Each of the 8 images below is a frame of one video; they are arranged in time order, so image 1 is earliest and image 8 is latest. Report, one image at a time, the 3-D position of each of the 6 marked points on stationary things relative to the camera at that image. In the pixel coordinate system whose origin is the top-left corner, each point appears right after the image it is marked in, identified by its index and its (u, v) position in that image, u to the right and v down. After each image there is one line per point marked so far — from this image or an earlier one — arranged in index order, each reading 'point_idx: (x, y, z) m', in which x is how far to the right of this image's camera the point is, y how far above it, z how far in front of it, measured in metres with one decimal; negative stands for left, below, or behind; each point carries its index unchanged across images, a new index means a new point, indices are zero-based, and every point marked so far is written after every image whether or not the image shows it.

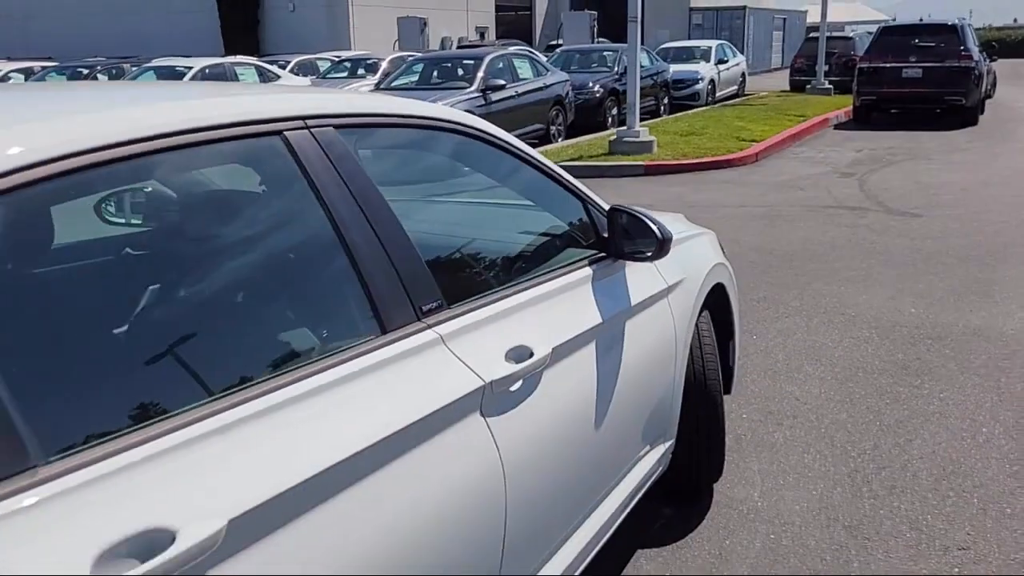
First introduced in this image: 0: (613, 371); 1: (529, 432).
0: (+0.3, -0.3, +2.7) m
1: (0.0, -0.4, +2.2) m
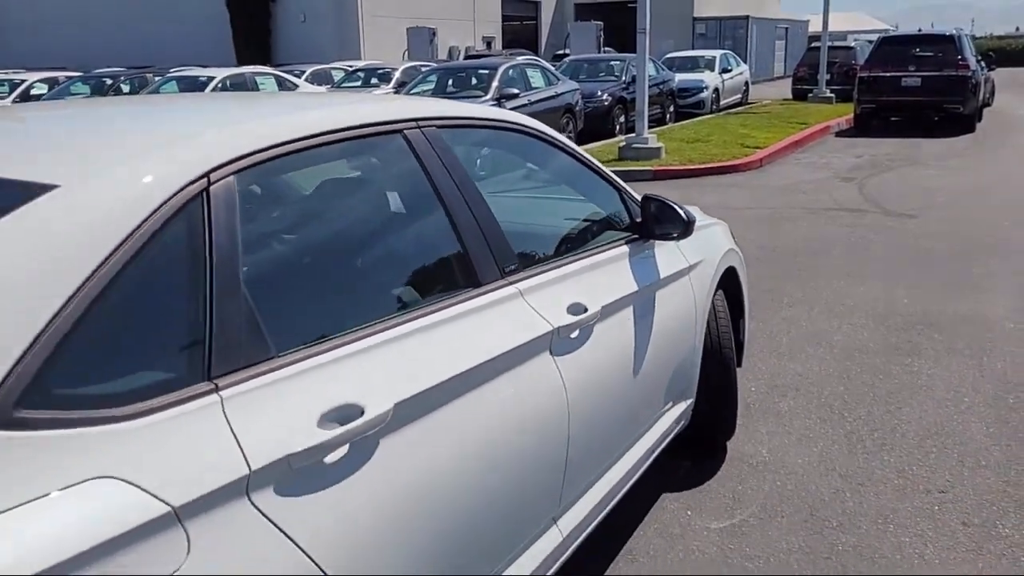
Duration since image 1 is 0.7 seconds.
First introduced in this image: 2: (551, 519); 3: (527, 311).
0: (+0.5, -0.2, +3.3) m
1: (+0.2, -0.3, +2.8) m
2: (+0.1, -0.7, +2.6) m
3: (0.0, -0.1, +2.6) m
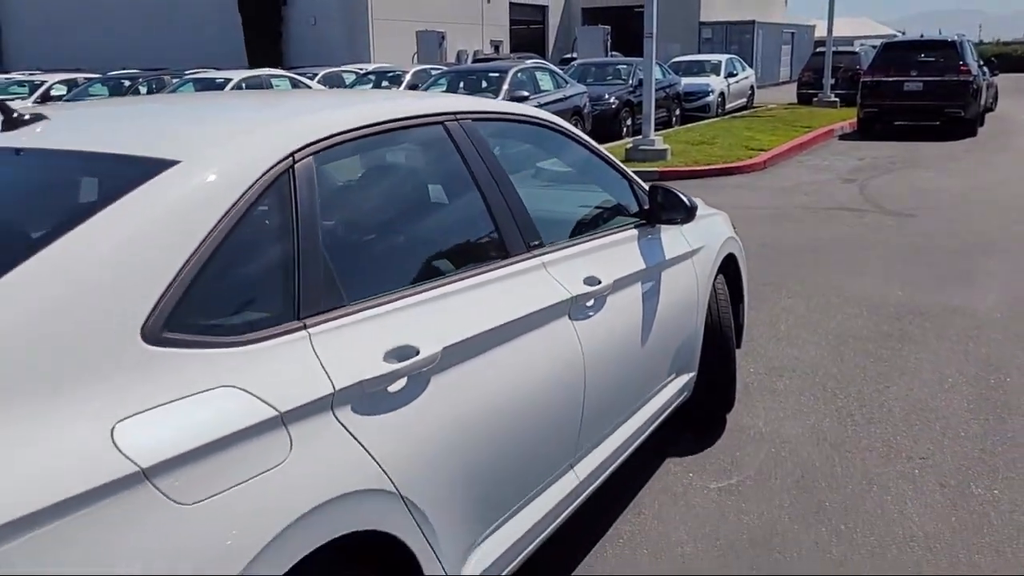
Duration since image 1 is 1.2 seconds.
0: (+0.6, -0.1, +3.7) m
1: (+0.3, -0.2, +3.1) m
2: (+0.2, -0.6, +3.0) m
3: (+0.1, 0.0, +2.9) m
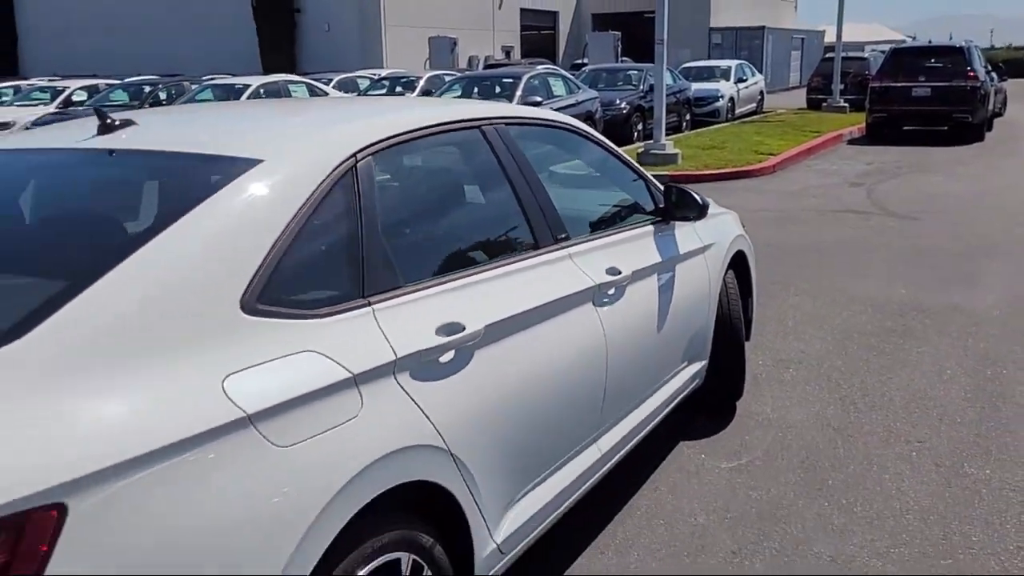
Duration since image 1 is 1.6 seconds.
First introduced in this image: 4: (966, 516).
0: (+0.7, -0.1, +4.0) m
1: (+0.4, -0.1, +3.4) m
2: (+0.3, -0.6, +3.3) m
3: (+0.2, +0.1, +3.2) m
4: (+1.9, -0.9, +3.7) m
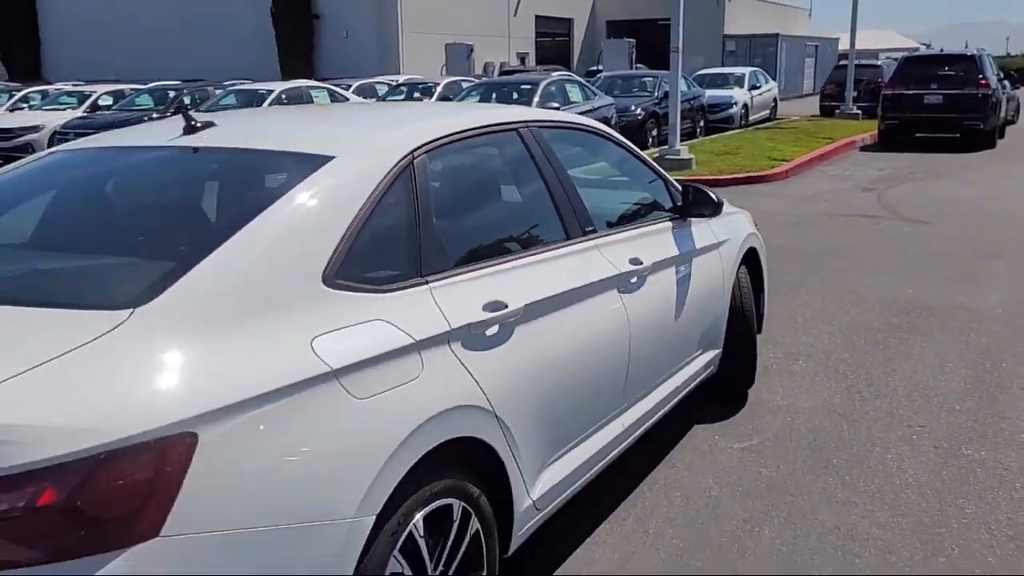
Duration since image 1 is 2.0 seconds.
0: (+0.8, 0.0, +4.3) m
1: (+0.5, -0.1, +3.7) m
2: (+0.4, -0.5, +3.6) m
3: (+0.4, +0.1, +3.6) m
4: (+2.0, -0.9, +4.0) m
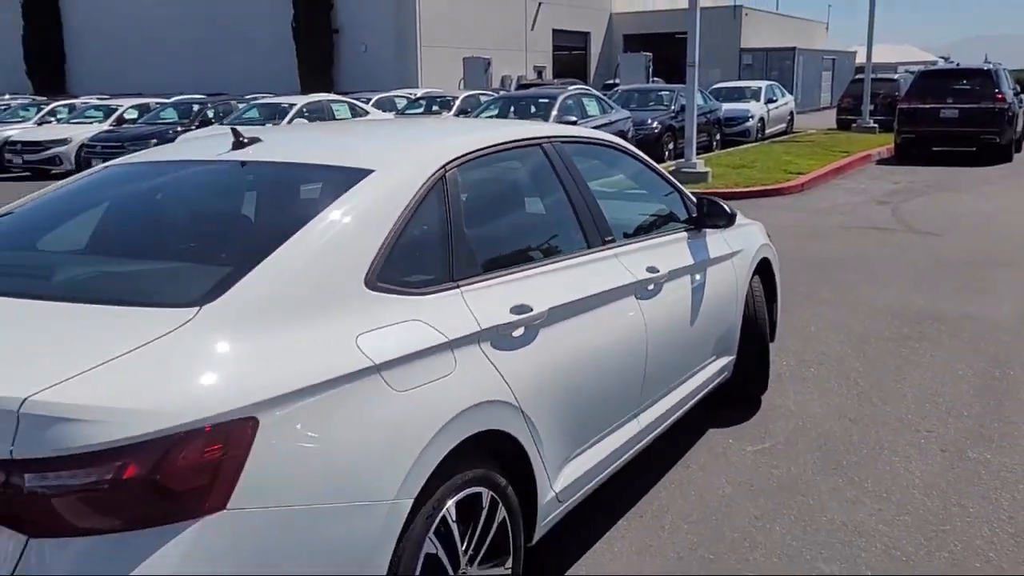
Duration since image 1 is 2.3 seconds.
0: (+0.9, -0.1, +4.5) m
1: (+0.6, -0.1, +3.9) m
2: (+0.5, -0.5, +3.8) m
3: (+0.5, +0.1, +3.8) m
4: (+2.1, -1.0, +4.2) m
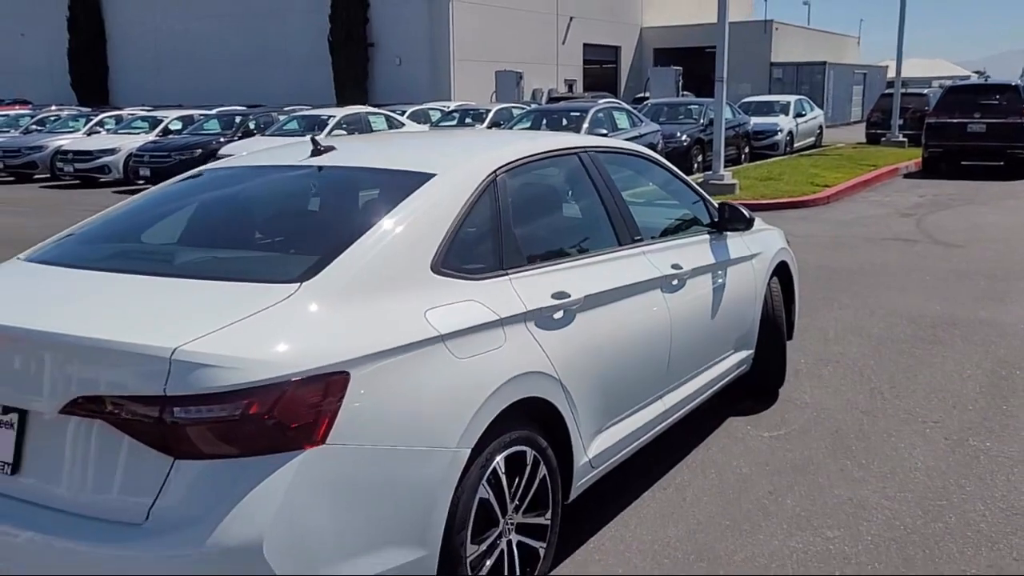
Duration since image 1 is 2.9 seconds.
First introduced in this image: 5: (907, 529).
0: (+1.1, 0.0, +4.9) m
1: (+0.8, -0.1, +4.4) m
2: (+0.7, -0.5, +4.2) m
3: (+0.6, +0.1, +4.2) m
4: (+2.3, -0.9, +4.6) m
5: (+1.8, -1.1, +4.0) m
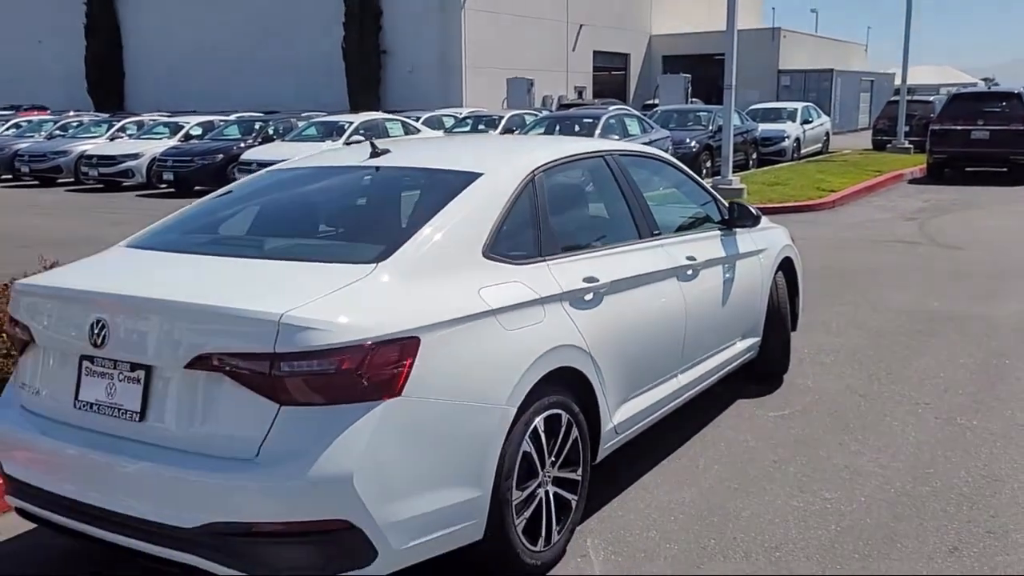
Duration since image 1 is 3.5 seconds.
0: (+1.3, 0.0, +5.4) m
1: (+1.0, 0.0, +4.9) m
2: (+0.9, -0.5, +4.7) m
3: (+0.8, +0.2, +4.7) m
4: (+2.5, -0.9, +5.0) m
5: (+1.9, -1.0, +4.5) m
